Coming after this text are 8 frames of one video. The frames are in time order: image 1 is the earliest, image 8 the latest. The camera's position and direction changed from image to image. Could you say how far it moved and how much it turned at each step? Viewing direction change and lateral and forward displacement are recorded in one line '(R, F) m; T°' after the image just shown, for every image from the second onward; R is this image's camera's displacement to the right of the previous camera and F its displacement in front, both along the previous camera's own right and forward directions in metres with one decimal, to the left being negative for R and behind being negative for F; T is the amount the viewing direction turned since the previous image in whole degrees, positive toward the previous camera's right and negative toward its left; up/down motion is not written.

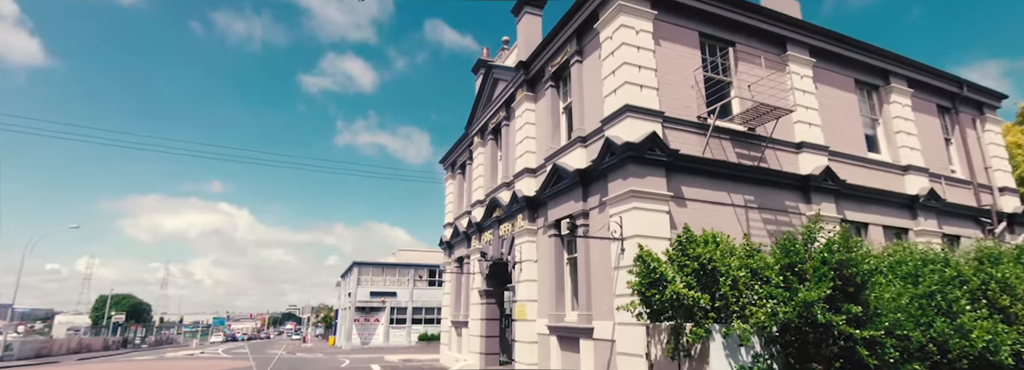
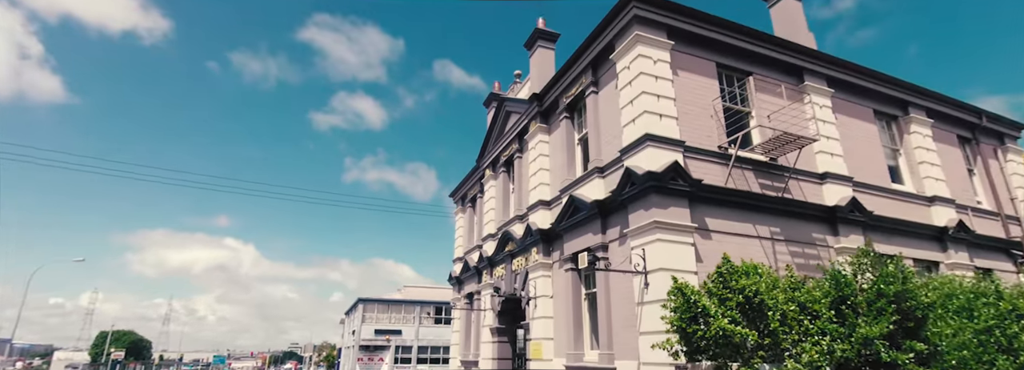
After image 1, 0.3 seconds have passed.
(-0.2, +0.3) m; -1°
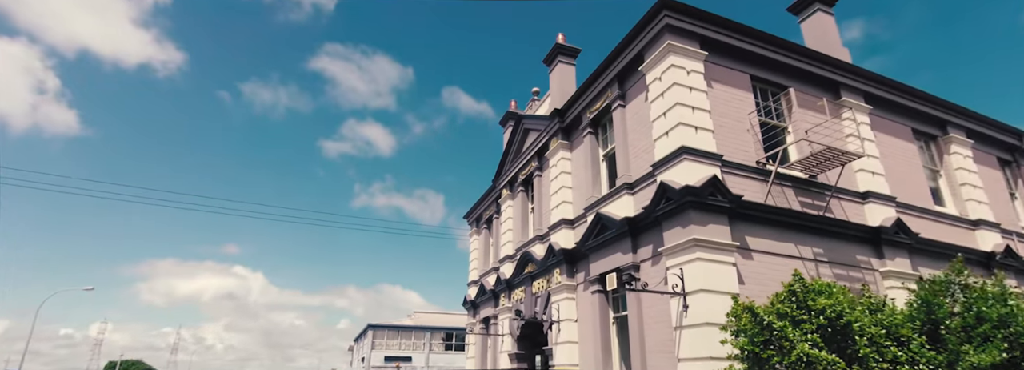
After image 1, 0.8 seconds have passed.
(-0.3, +0.5) m; -1°
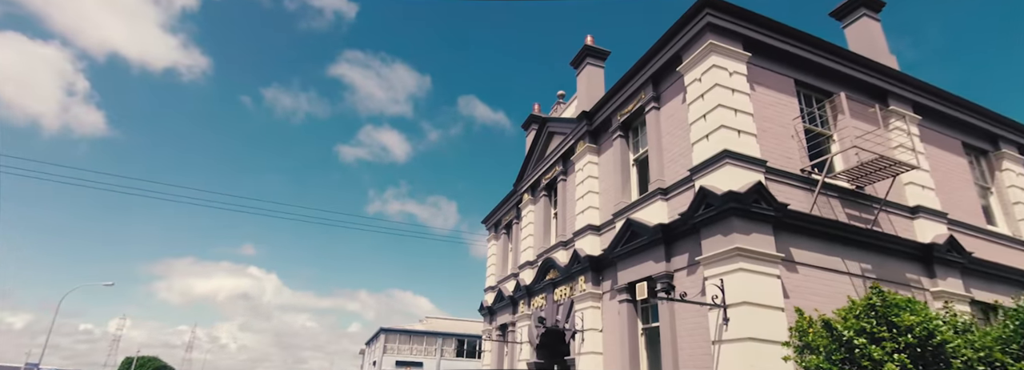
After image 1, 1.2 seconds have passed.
(-0.3, +0.4) m; -2°
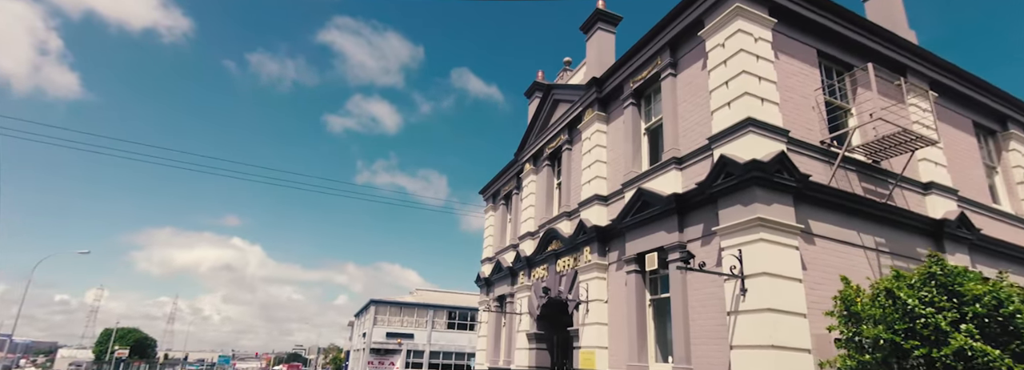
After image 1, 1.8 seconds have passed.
(-0.4, +0.3) m; +1°
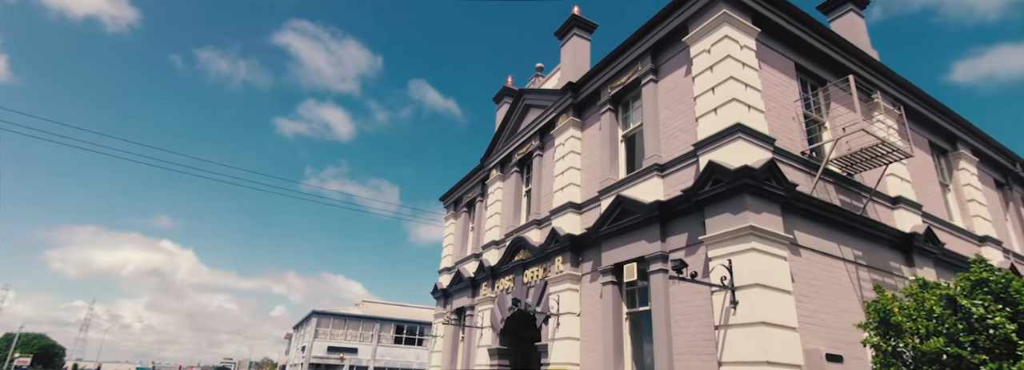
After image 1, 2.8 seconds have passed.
(-0.4, +0.7) m; +5°
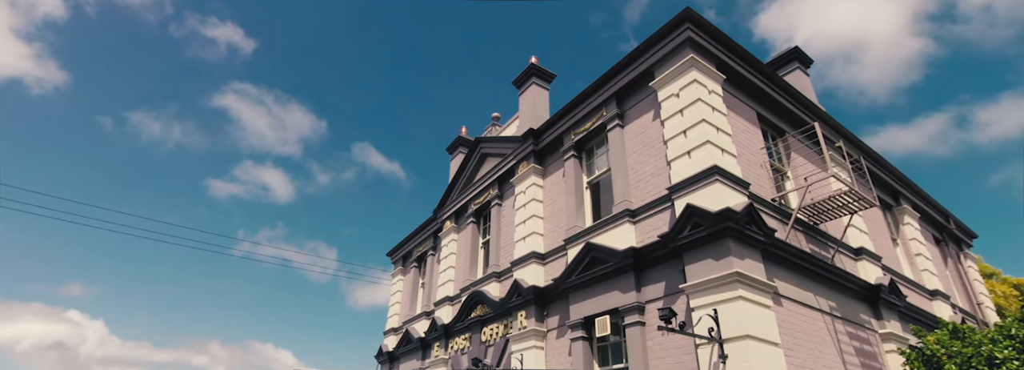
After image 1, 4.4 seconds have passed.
(-0.3, +0.7) m; +6°
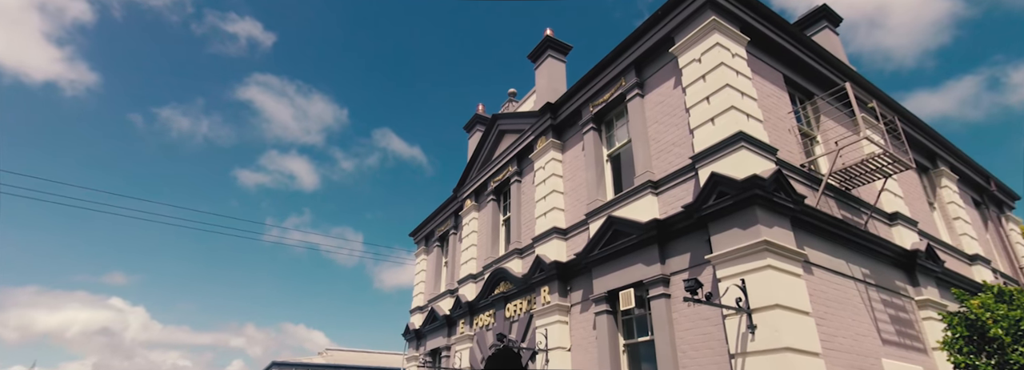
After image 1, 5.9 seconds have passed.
(0.0, +0.1) m; -2°
